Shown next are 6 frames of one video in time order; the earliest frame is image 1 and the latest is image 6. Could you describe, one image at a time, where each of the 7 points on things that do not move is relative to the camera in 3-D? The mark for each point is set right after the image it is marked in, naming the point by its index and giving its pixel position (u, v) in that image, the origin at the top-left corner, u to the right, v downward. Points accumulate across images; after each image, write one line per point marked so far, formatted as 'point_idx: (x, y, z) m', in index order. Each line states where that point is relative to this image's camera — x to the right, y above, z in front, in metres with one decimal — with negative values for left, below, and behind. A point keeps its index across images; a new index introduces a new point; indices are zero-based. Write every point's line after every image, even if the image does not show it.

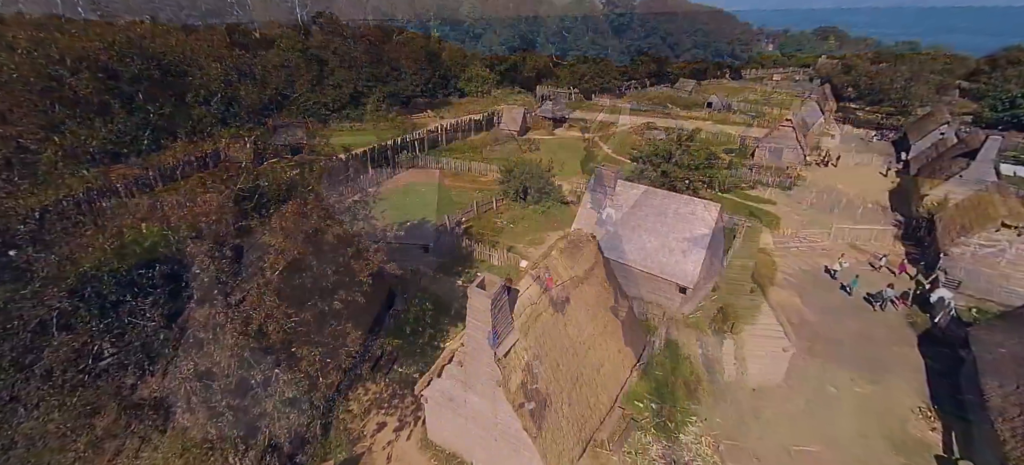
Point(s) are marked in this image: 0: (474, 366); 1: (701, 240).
0: (-0.9, -3.2, +11.0) m
1: (+8.1, -0.3, +19.9) m
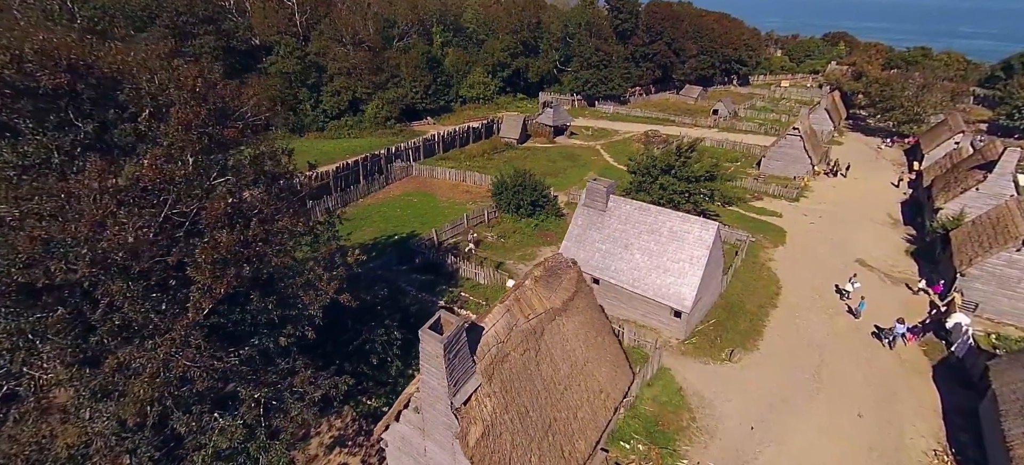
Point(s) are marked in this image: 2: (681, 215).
0: (-1.7, -3.9, +9.8) m
1: (+7.4, -1.1, +18.6) m
2: (+7.1, +0.7, +19.4) m
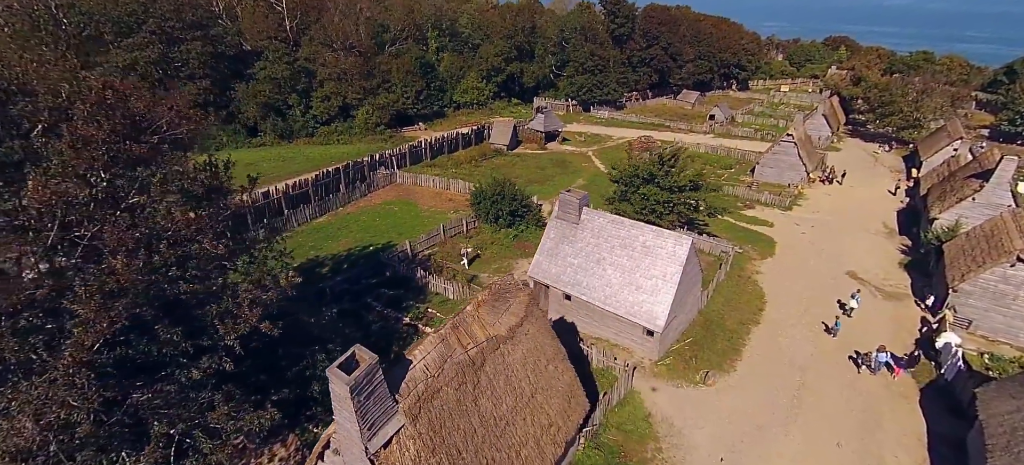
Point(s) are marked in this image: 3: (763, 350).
0: (-3.2, -4.4, +9.0) m
1: (+6.0, -1.7, +17.7) m
2: (+5.7, +0.1, +18.5) m
3: (+10.6, -5.0, +19.4) m
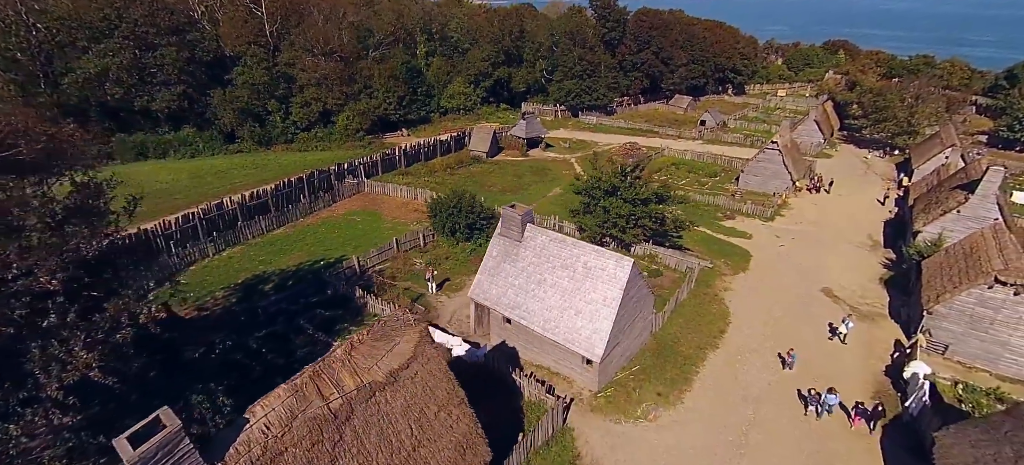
0: (-5.9, -5.1, +7.7) m
1: (+3.4, -2.5, +16.3) m
2: (+3.2, -0.6, +17.1) m
3: (+8.0, -5.8, +18.0) m
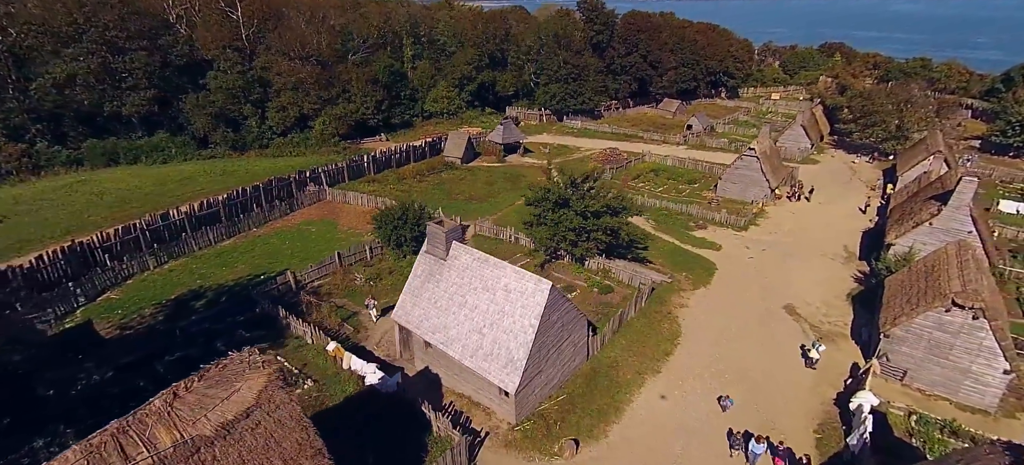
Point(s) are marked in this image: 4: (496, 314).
0: (-8.9, -5.7, +6.6) m
1: (+0.4, -3.2, +15.2) m
2: (+0.2, -1.3, +16.0) m
3: (+5.0, -6.5, +16.9) m
4: (-0.5, -2.8, +15.9) m
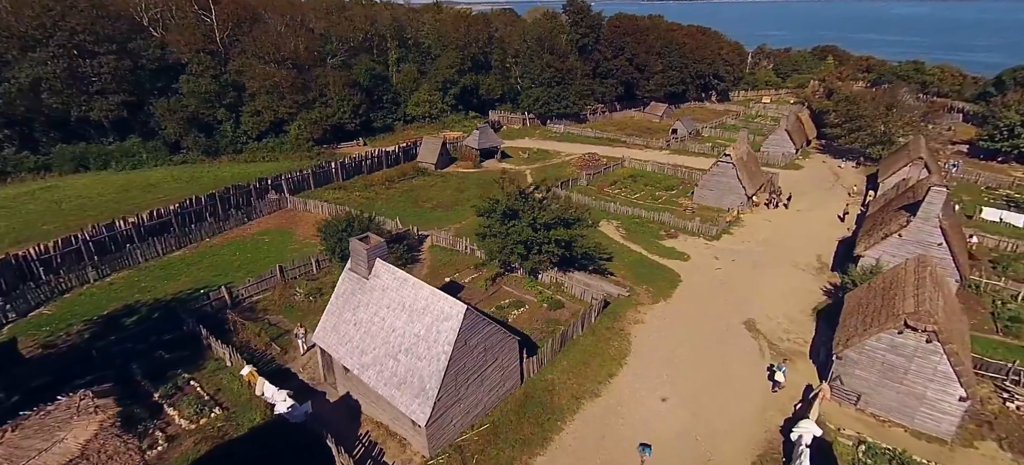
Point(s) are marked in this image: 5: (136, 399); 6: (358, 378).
0: (-11.6, -6.3, +5.6) m
1: (-2.3, -3.8, +14.2) m
2: (-2.5, -2.0, +15.0) m
3: (+2.4, -7.2, +15.9) m
4: (-3.2, -3.5, +14.9) m
5: (-13.3, -5.9, +16.4) m
6: (-5.3, -5.0, +16.0) m
